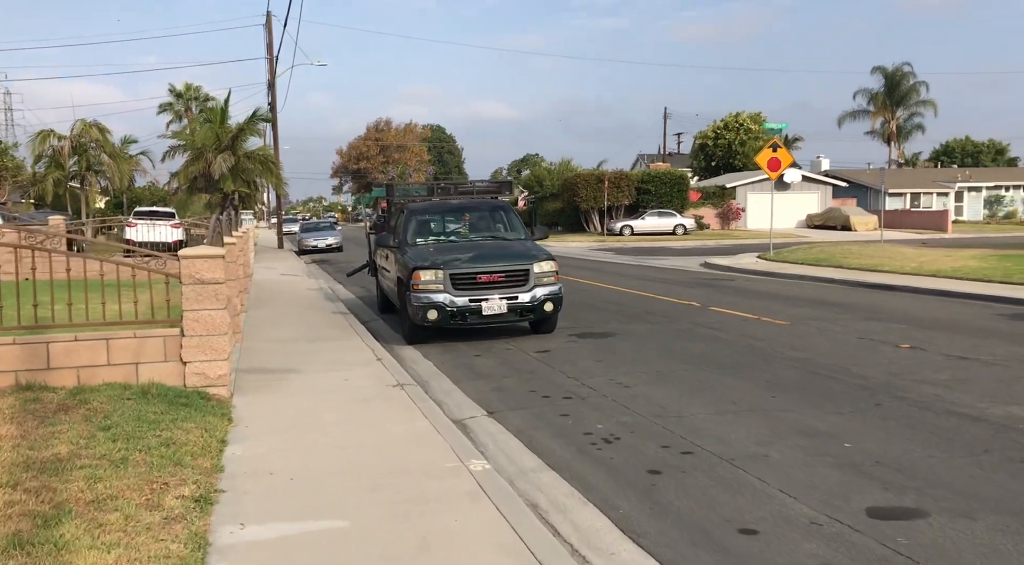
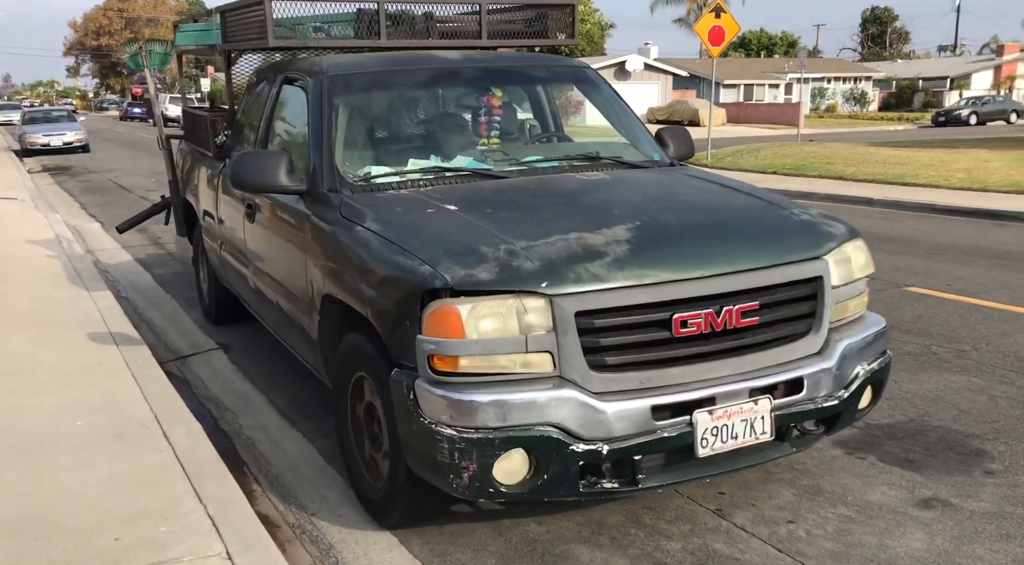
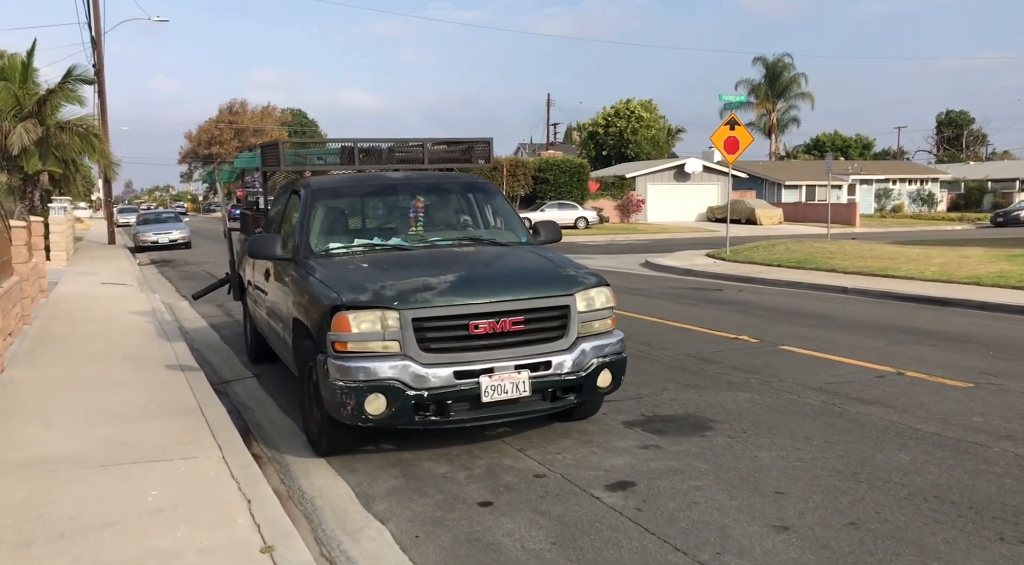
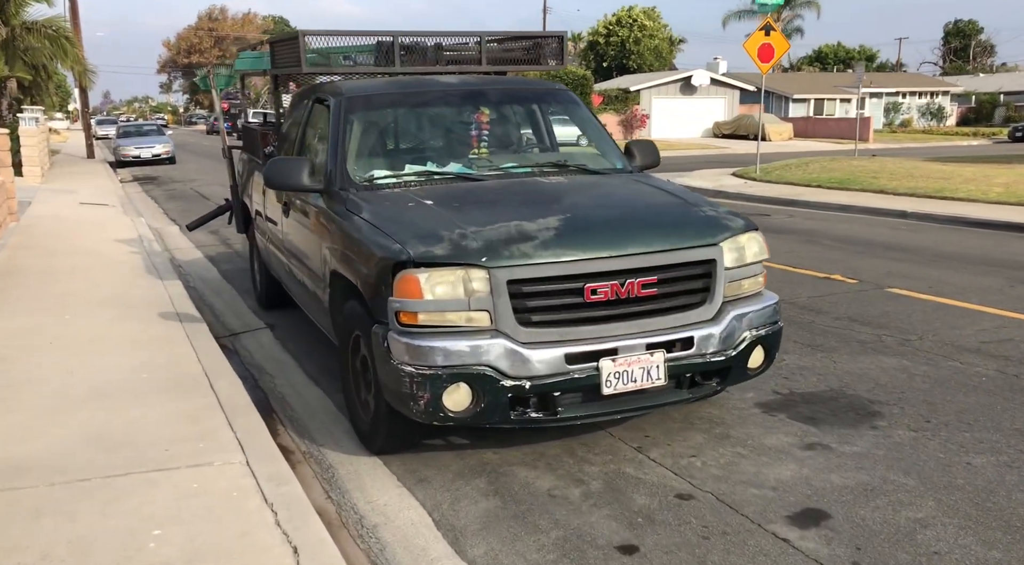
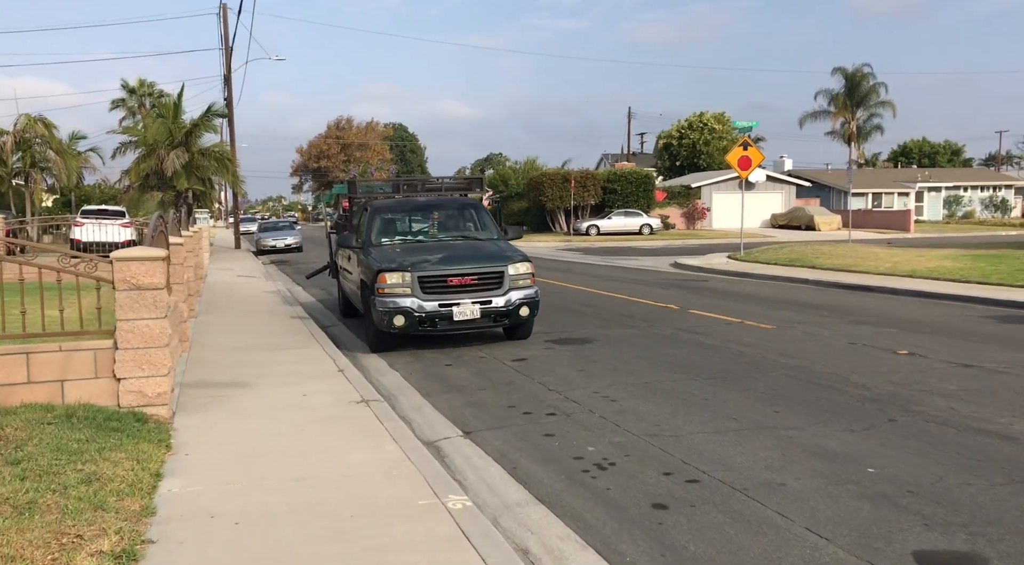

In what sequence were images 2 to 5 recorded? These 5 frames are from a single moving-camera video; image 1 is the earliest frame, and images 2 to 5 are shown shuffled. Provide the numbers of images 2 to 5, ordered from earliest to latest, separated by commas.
5, 3, 4, 2
